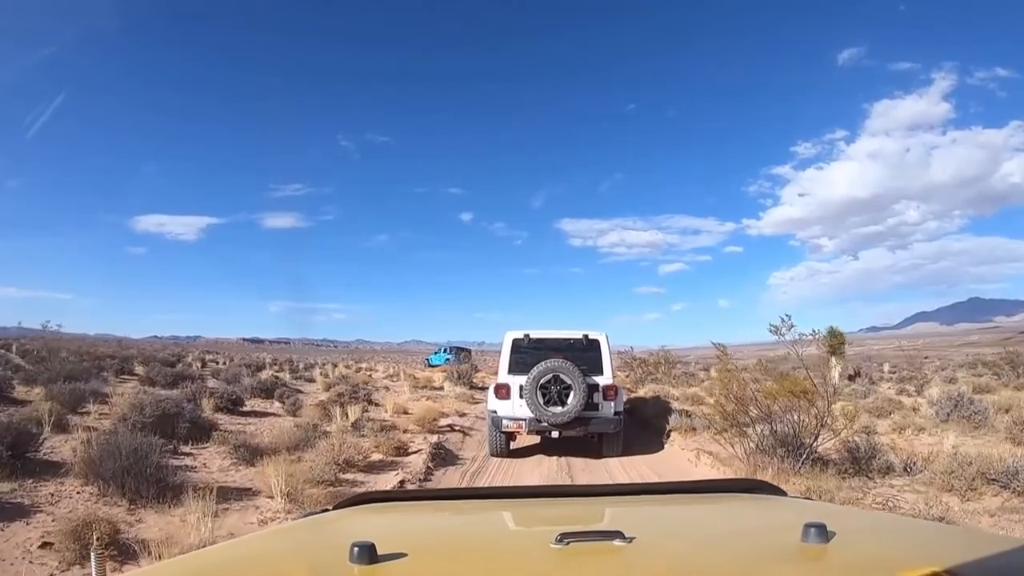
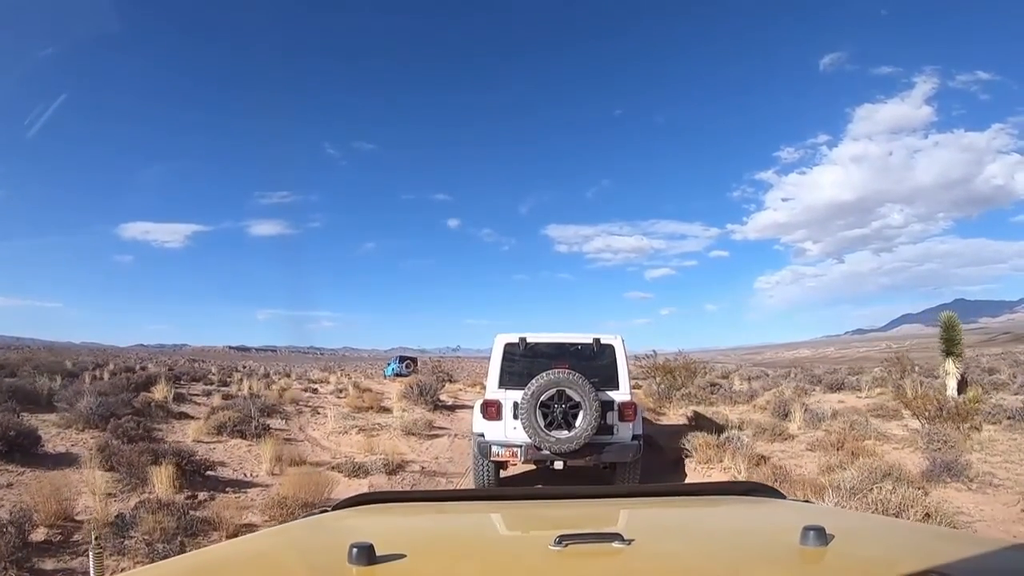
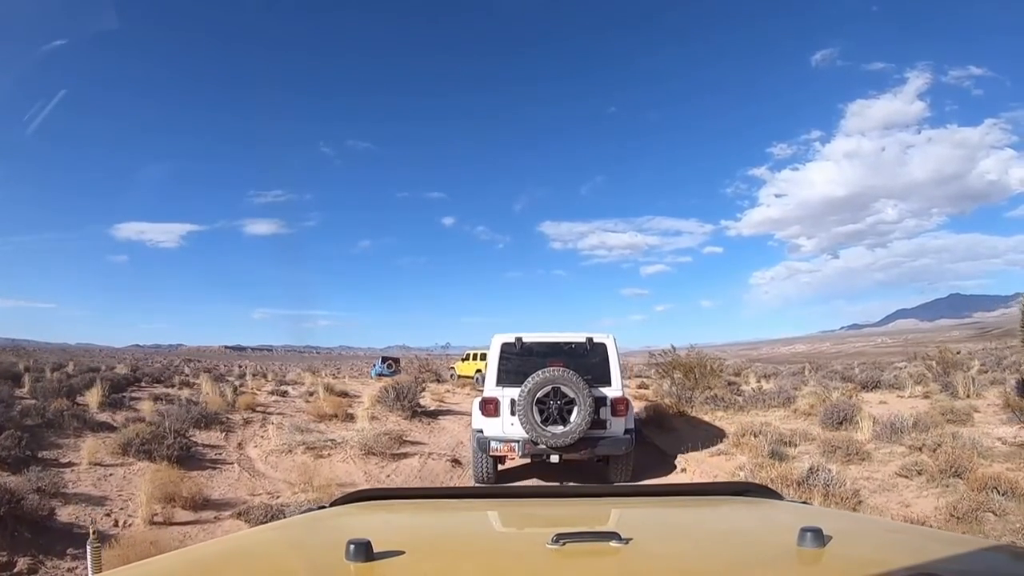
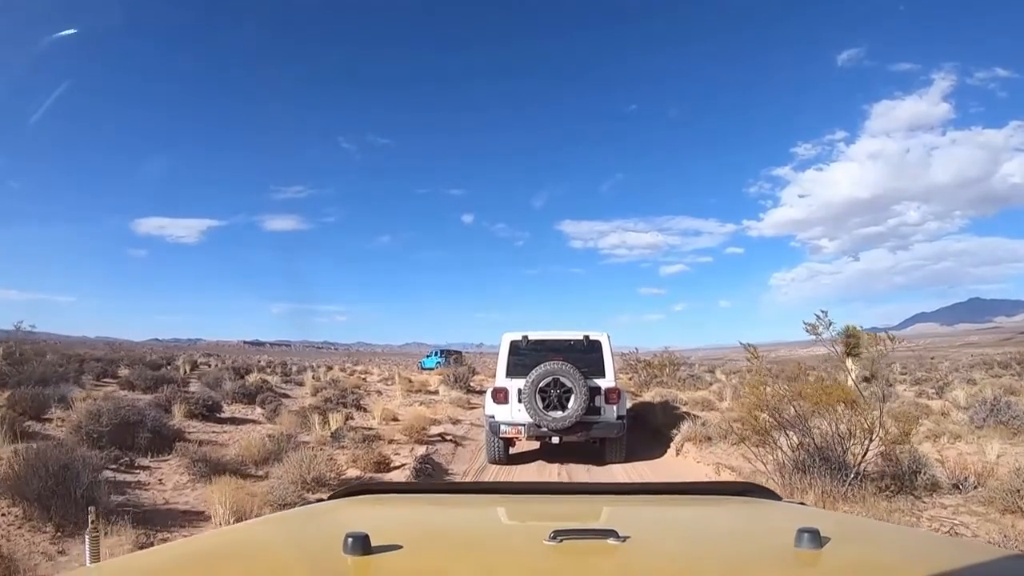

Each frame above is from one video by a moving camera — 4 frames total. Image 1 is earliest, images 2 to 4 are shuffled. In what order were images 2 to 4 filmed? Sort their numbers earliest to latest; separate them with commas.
4, 2, 3
